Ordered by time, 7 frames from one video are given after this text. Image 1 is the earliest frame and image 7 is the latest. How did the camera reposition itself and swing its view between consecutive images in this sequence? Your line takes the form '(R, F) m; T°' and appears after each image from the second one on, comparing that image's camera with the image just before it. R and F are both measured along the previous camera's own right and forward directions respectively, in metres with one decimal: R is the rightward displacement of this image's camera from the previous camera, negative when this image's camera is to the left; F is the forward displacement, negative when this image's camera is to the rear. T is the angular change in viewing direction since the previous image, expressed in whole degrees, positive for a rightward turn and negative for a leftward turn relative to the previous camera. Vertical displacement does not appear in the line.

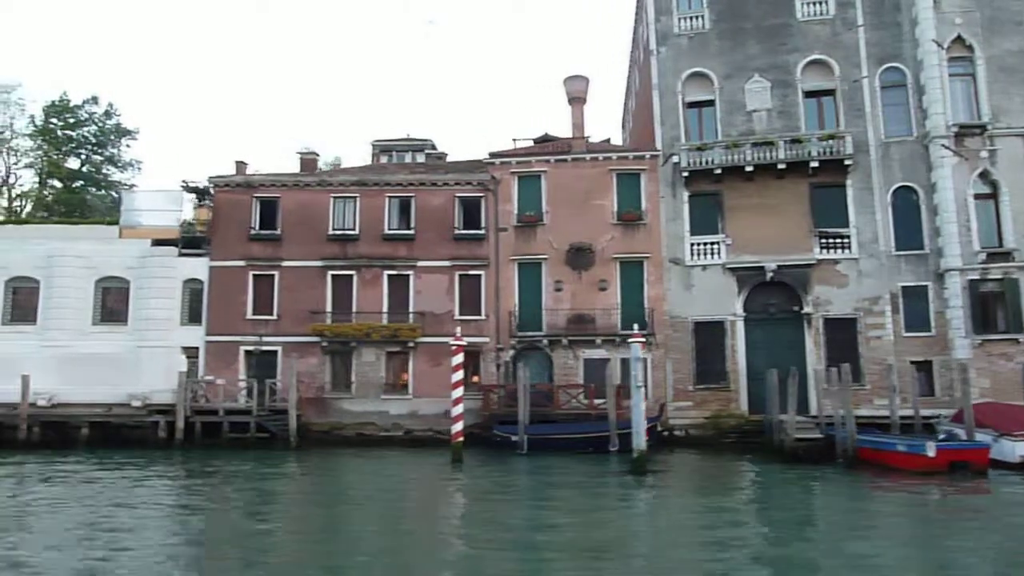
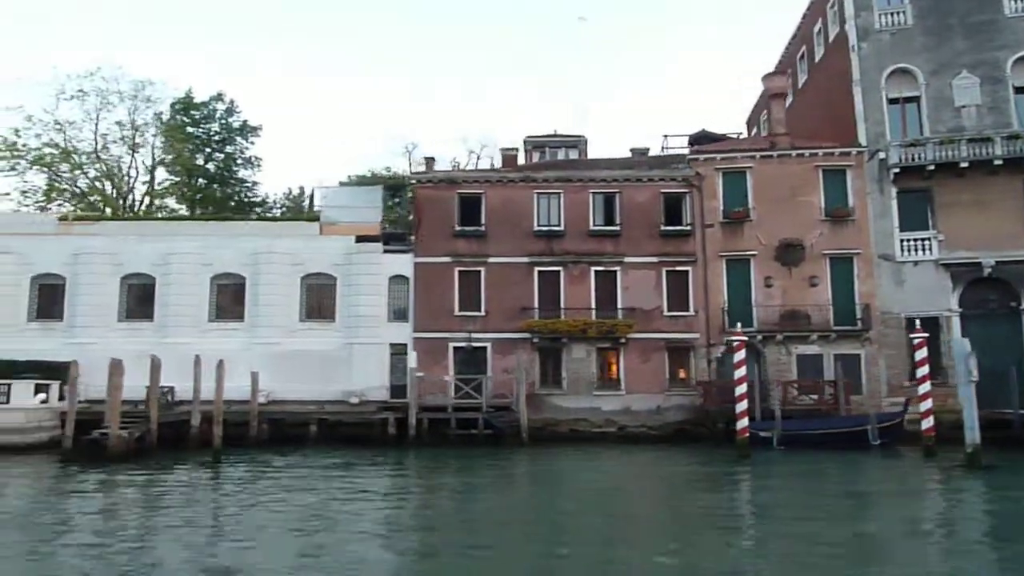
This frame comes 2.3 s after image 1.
(-7.6, 0.0) m; 0°
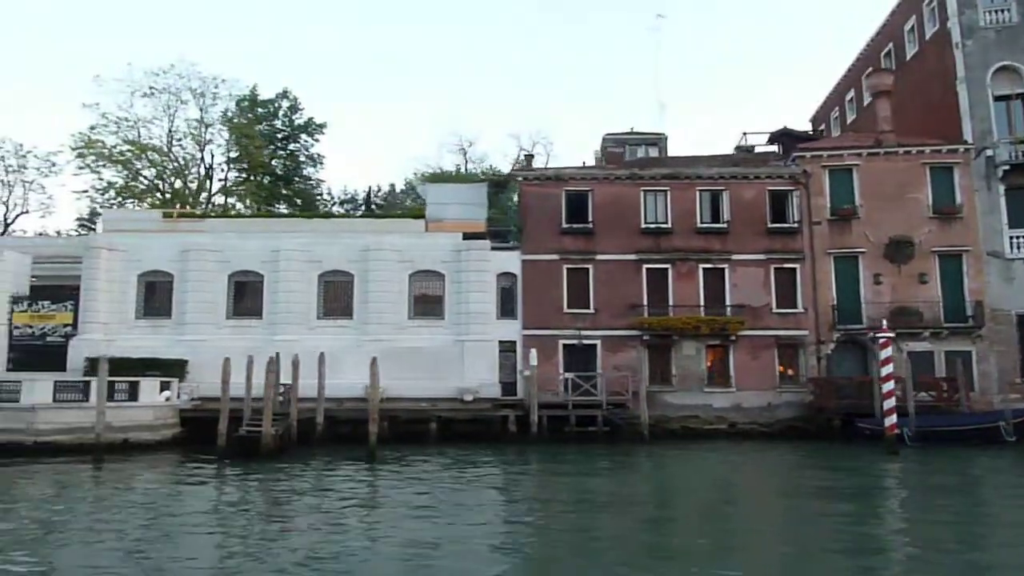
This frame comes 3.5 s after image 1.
(-4.0, 0.0) m; 0°
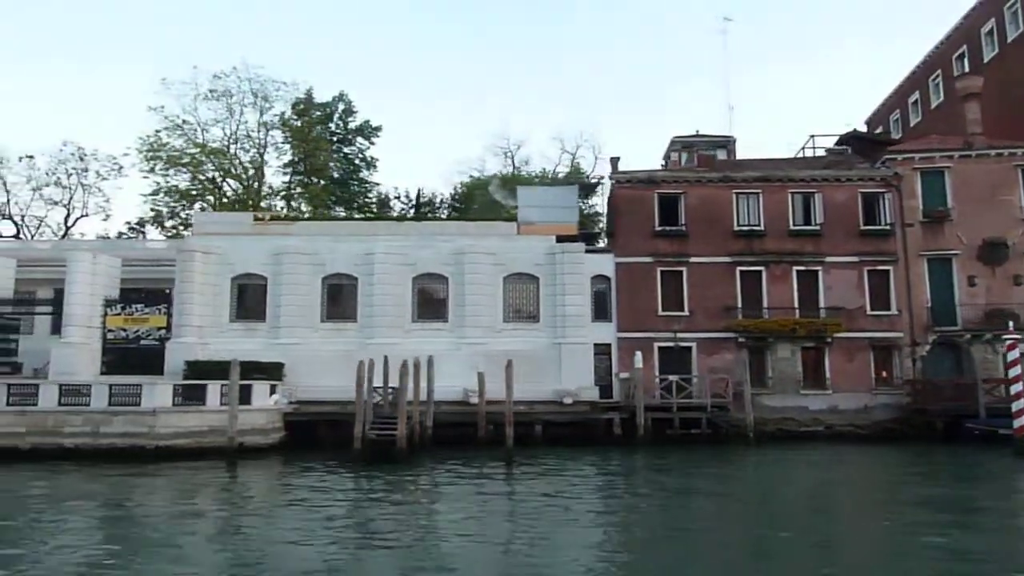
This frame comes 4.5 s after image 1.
(-3.5, 0.0) m; 0°
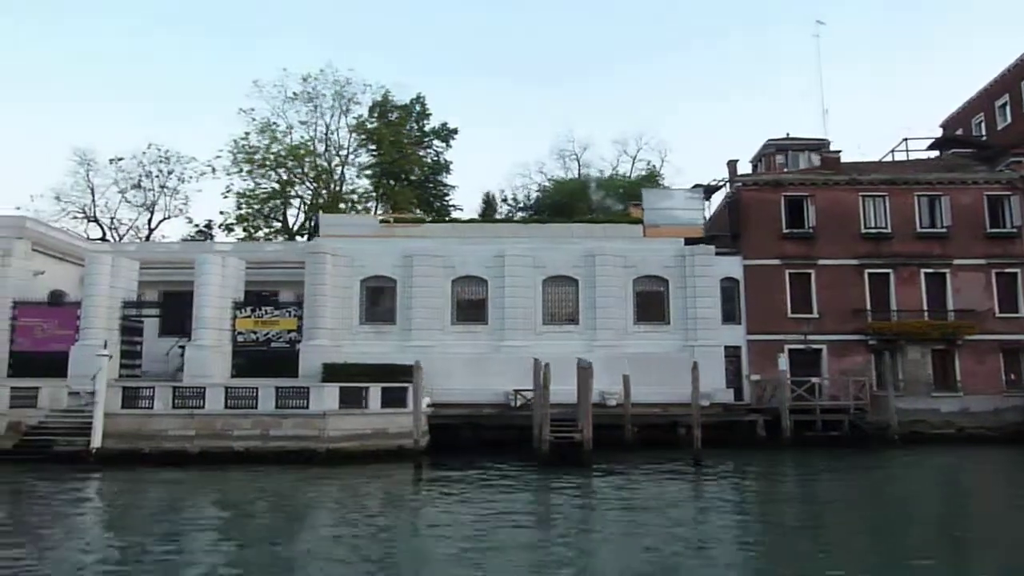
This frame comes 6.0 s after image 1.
(-4.9, +0.1) m; 0°
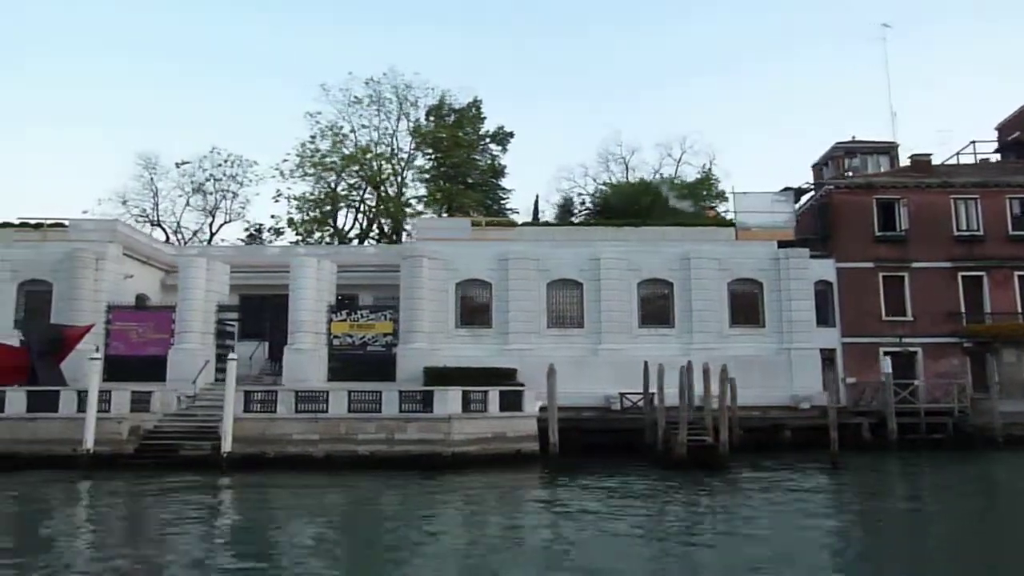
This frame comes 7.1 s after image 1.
(-3.5, 0.0) m; 0°
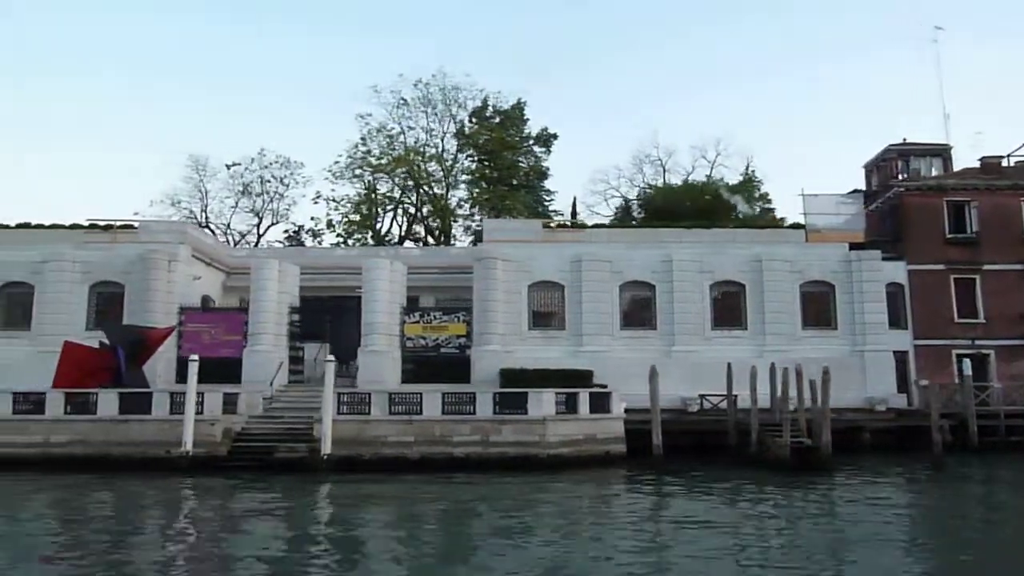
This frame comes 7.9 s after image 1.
(-2.7, 0.0) m; 0°
